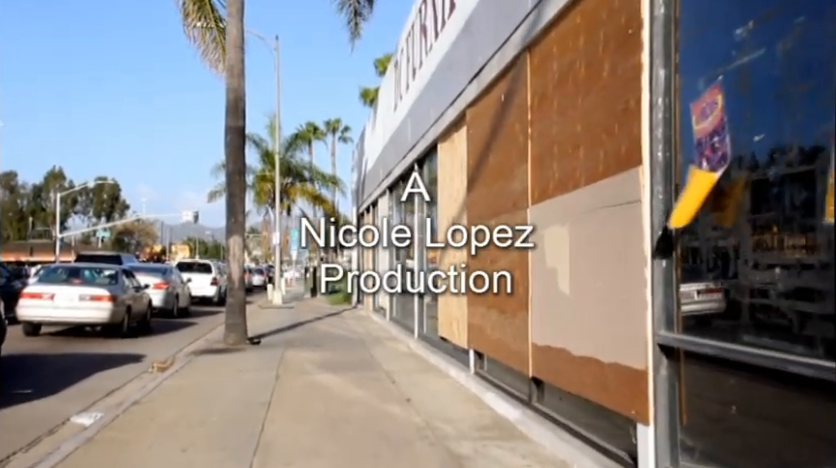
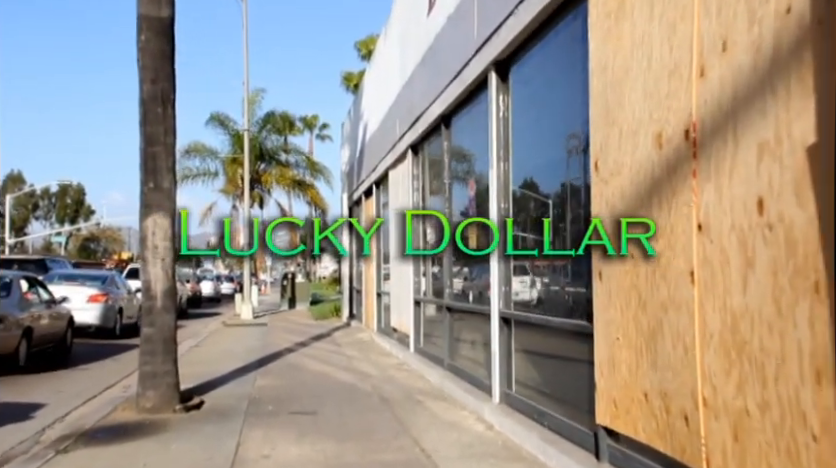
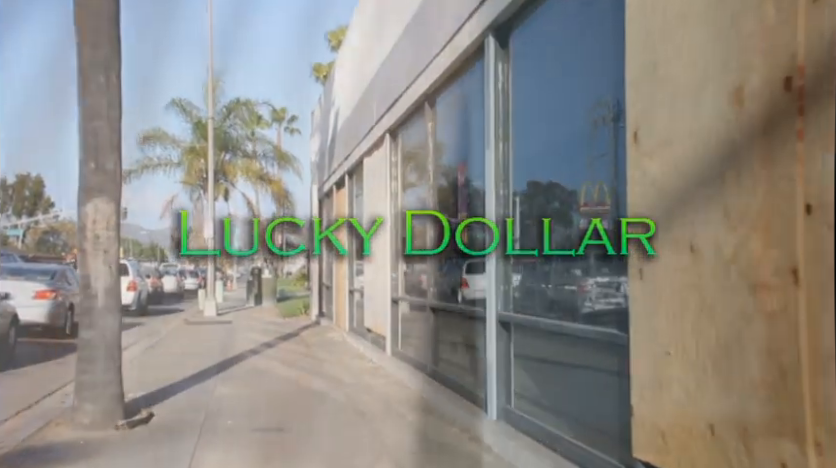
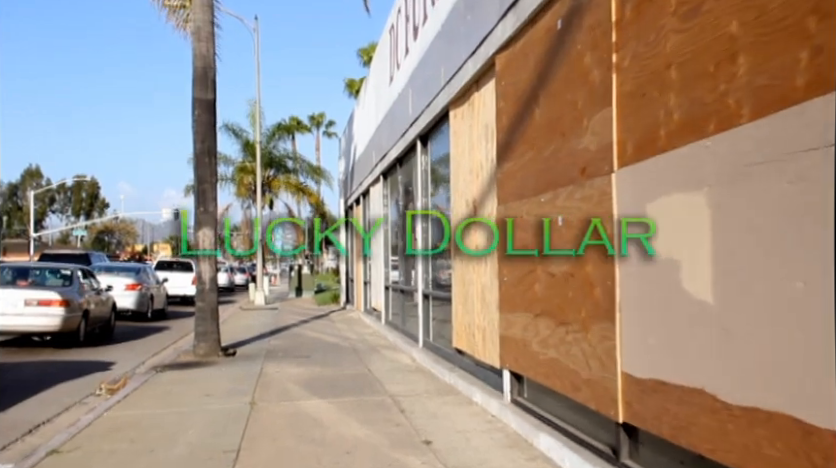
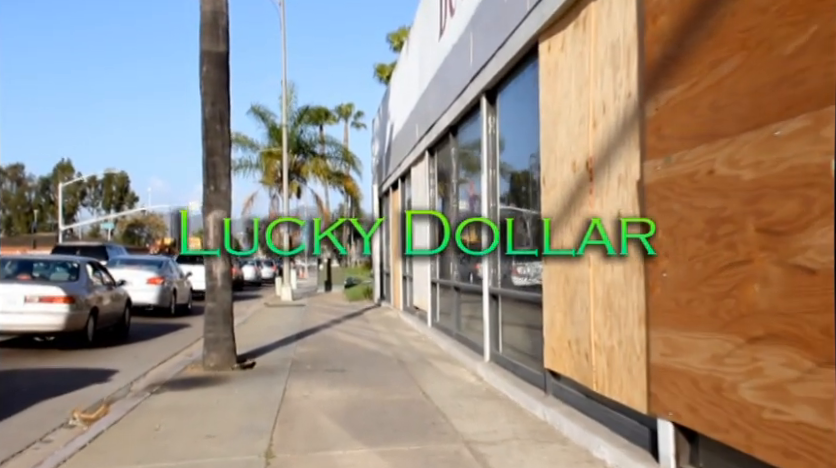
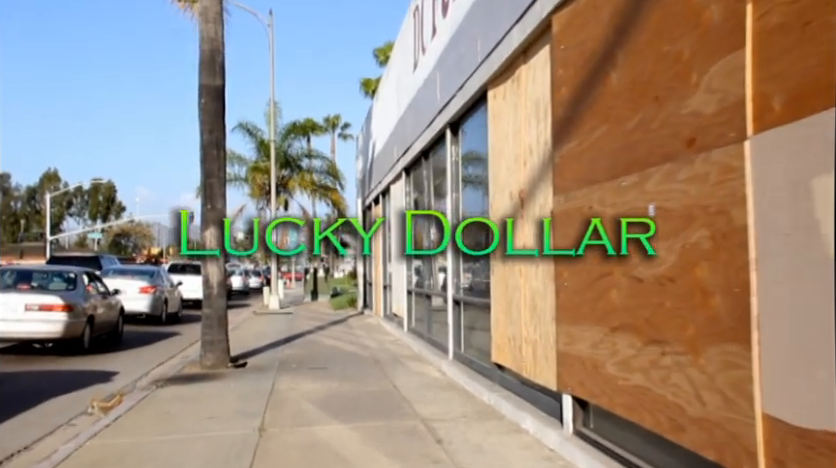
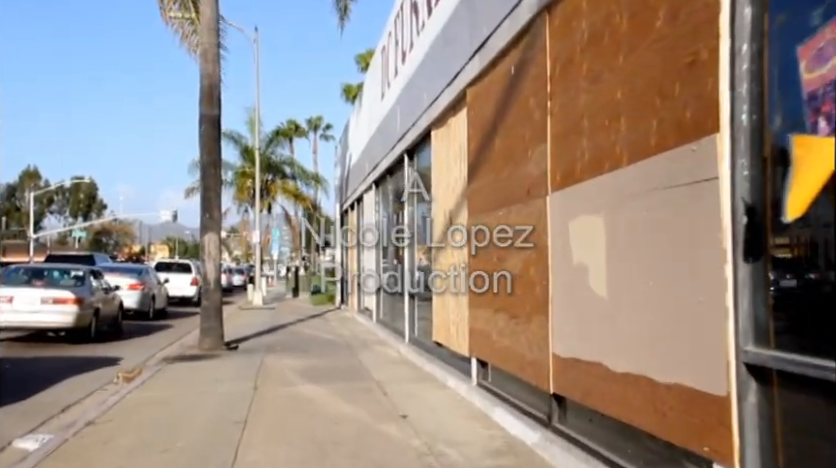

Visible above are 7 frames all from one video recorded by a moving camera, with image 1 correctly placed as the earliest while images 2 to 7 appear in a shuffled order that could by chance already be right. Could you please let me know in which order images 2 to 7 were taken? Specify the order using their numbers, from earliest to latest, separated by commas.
7, 4, 6, 5, 2, 3
